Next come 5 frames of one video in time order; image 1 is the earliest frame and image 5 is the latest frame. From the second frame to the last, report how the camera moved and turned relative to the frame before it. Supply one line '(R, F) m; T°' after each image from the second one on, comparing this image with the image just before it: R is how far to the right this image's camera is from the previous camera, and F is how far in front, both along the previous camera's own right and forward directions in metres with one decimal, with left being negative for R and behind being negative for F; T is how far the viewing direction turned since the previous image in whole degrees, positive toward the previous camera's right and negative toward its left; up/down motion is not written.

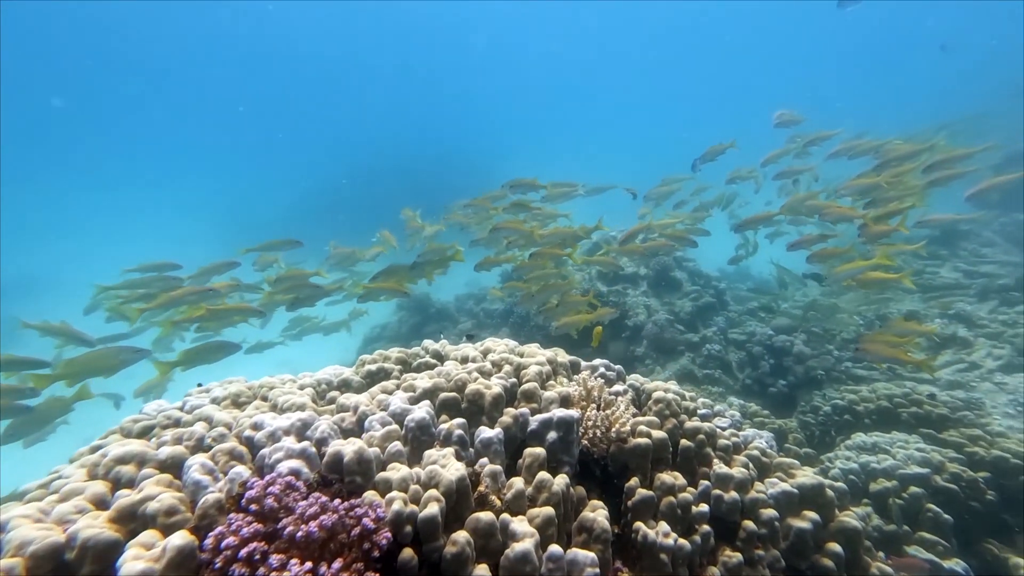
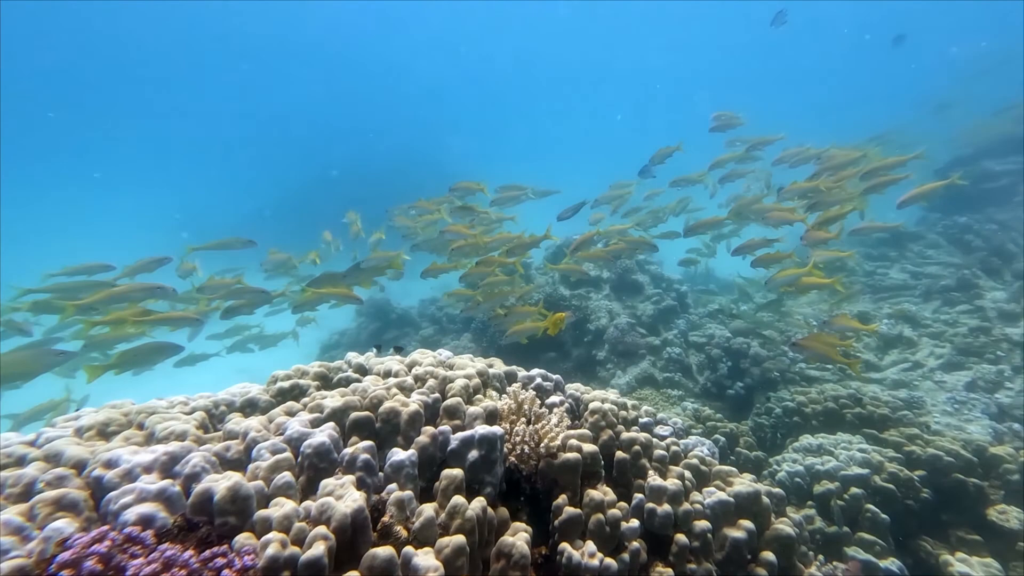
(+0.4, +0.1) m; +3°
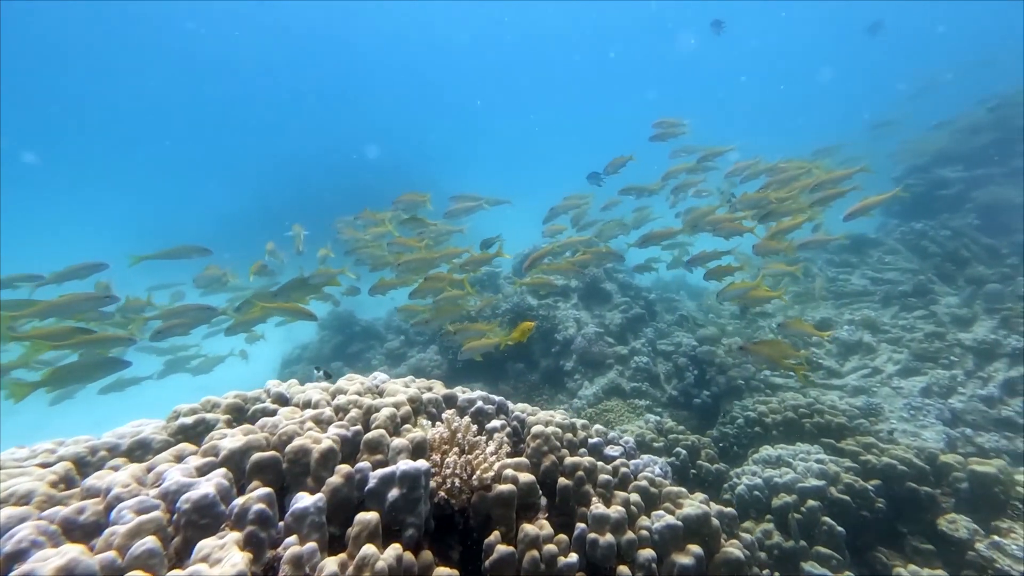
(+0.4, +0.1) m; +2°
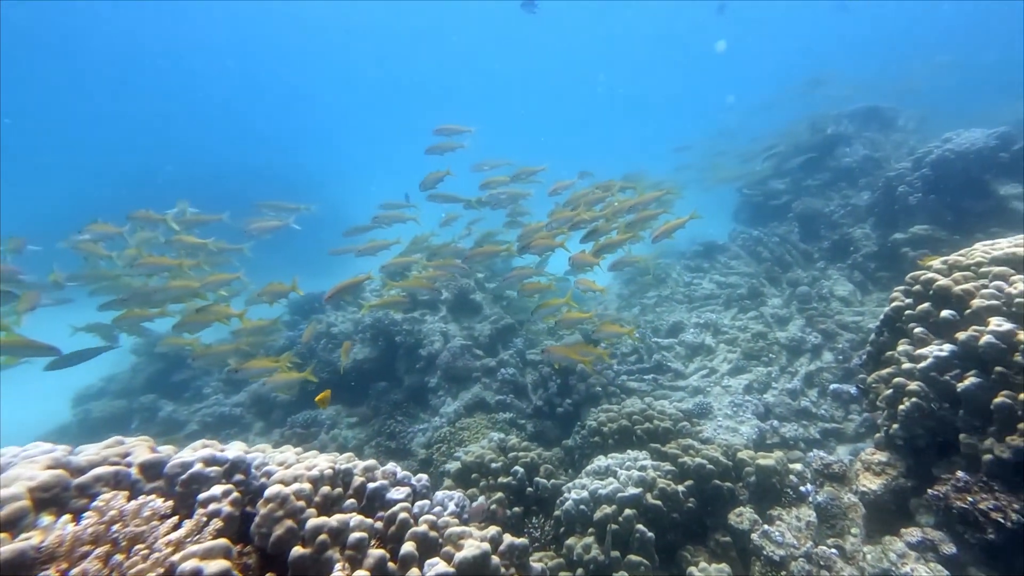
(+1.4, +0.2) m; +10°
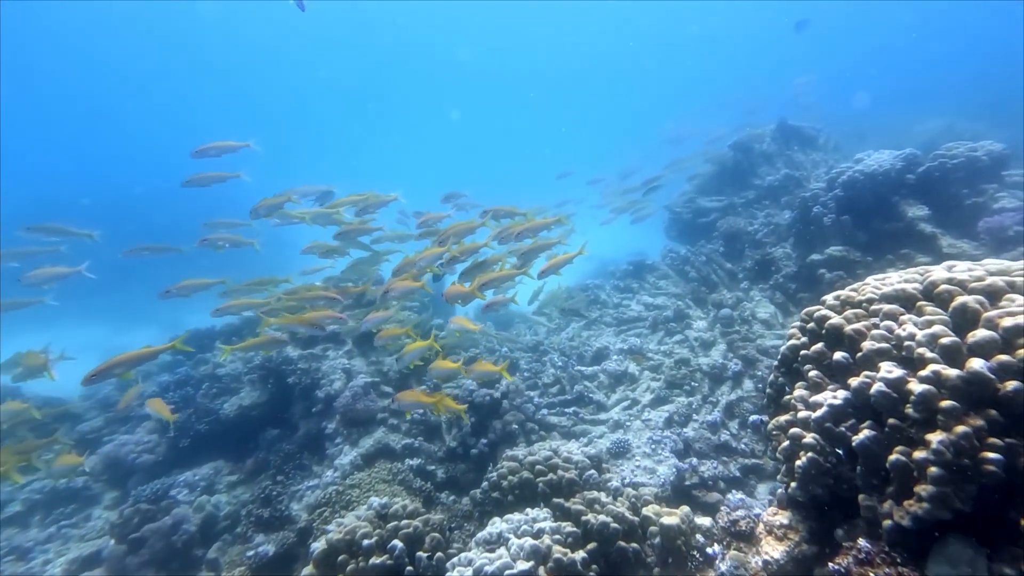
(+1.1, +0.6) m; +5°
